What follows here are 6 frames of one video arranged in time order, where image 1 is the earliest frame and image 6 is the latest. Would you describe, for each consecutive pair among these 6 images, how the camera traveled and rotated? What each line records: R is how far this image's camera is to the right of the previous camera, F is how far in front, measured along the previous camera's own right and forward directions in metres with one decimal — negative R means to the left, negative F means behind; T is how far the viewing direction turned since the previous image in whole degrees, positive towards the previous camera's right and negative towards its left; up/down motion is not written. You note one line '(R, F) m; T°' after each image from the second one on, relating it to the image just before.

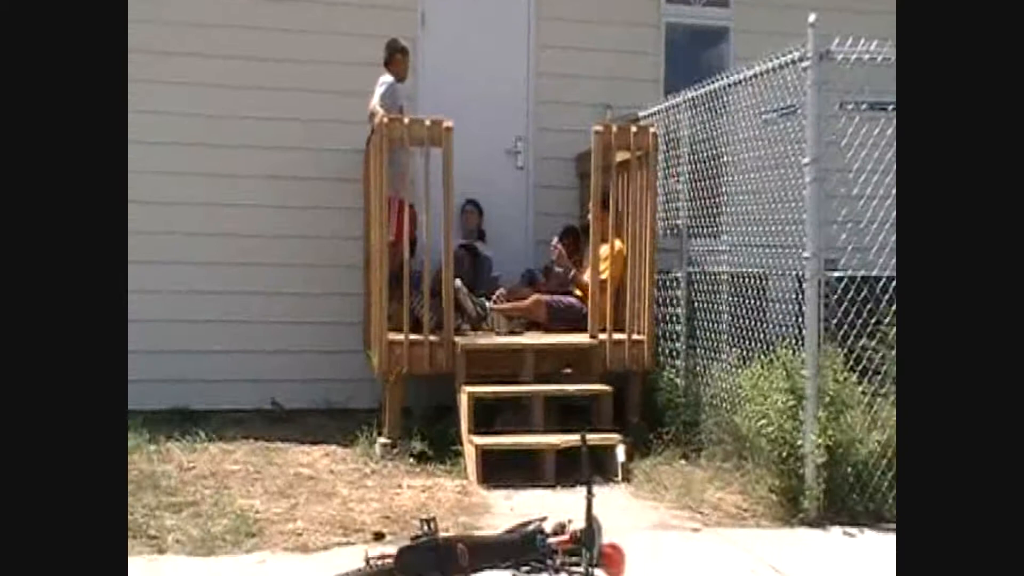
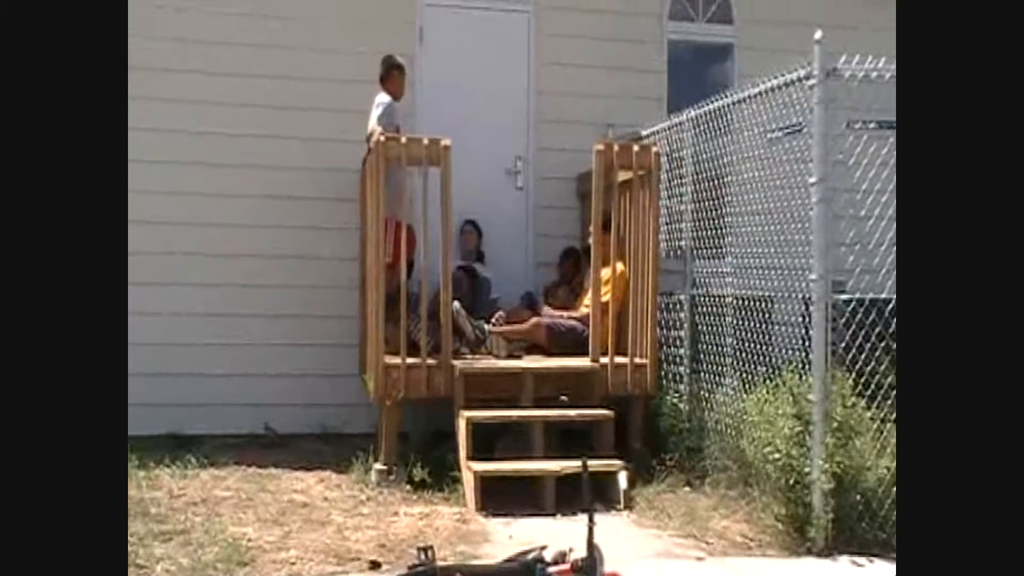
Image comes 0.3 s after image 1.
(0.0, +0.2) m; 0°
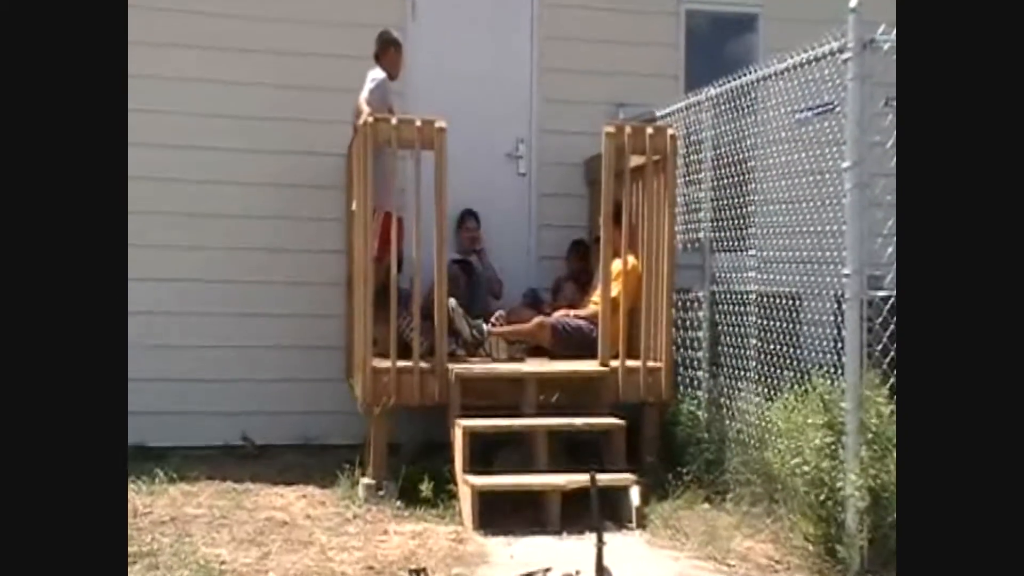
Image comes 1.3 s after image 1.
(0.0, +0.7) m; 0°
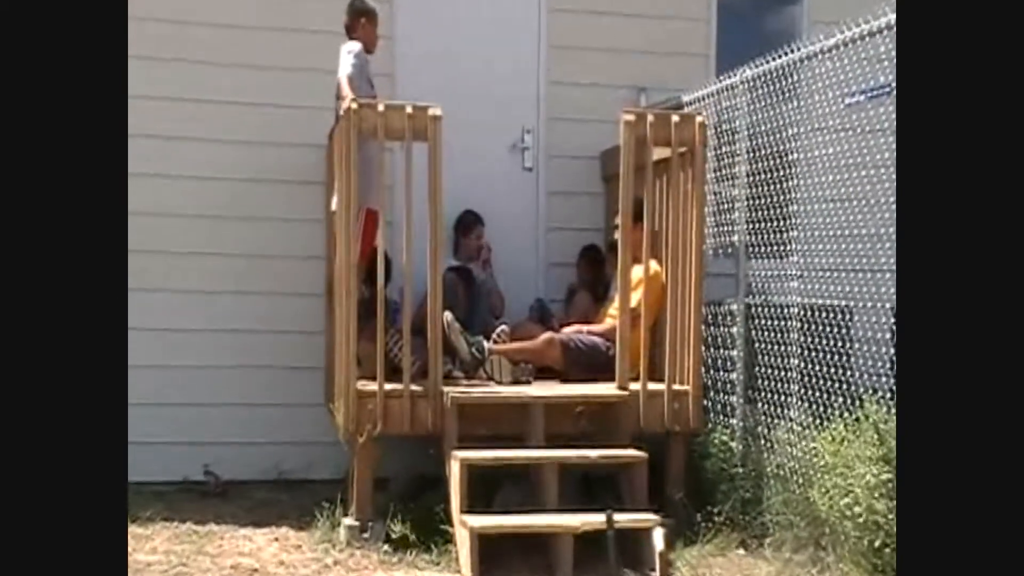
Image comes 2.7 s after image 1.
(0.0, +1.0) m; 0°
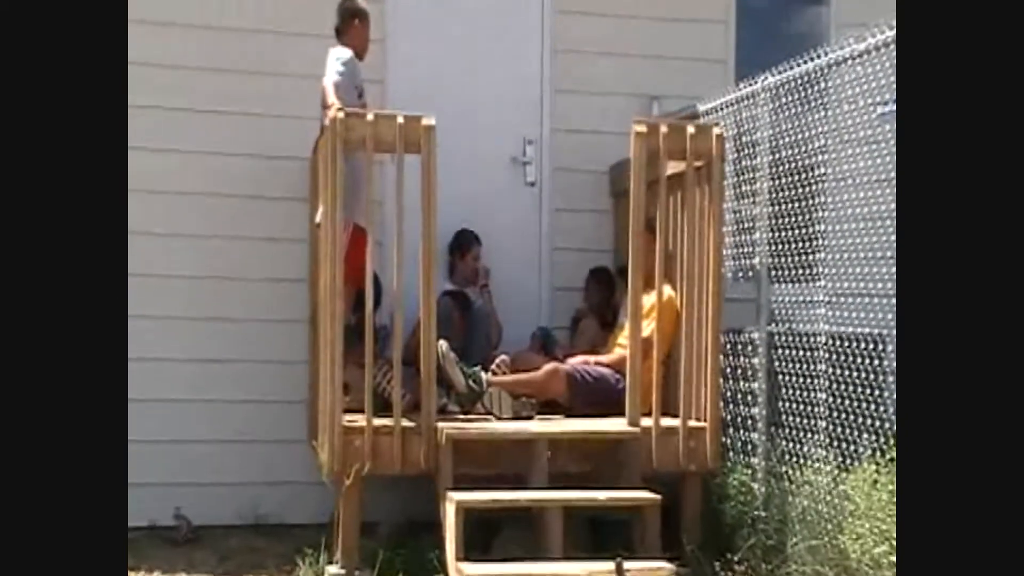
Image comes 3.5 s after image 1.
(0.0, +0.5) m; 0°
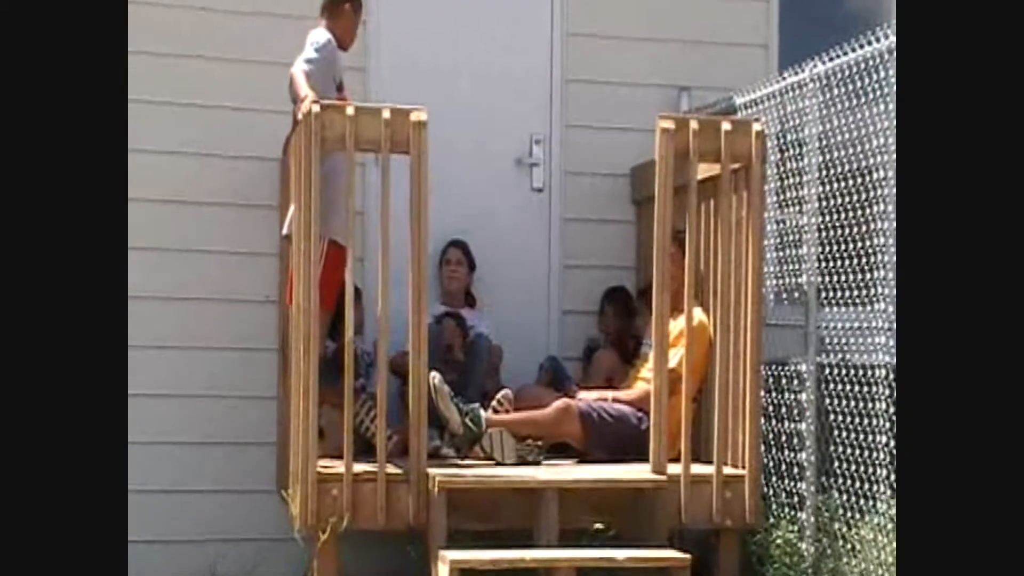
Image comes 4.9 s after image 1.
(0.0, +0.8) m; 0°
